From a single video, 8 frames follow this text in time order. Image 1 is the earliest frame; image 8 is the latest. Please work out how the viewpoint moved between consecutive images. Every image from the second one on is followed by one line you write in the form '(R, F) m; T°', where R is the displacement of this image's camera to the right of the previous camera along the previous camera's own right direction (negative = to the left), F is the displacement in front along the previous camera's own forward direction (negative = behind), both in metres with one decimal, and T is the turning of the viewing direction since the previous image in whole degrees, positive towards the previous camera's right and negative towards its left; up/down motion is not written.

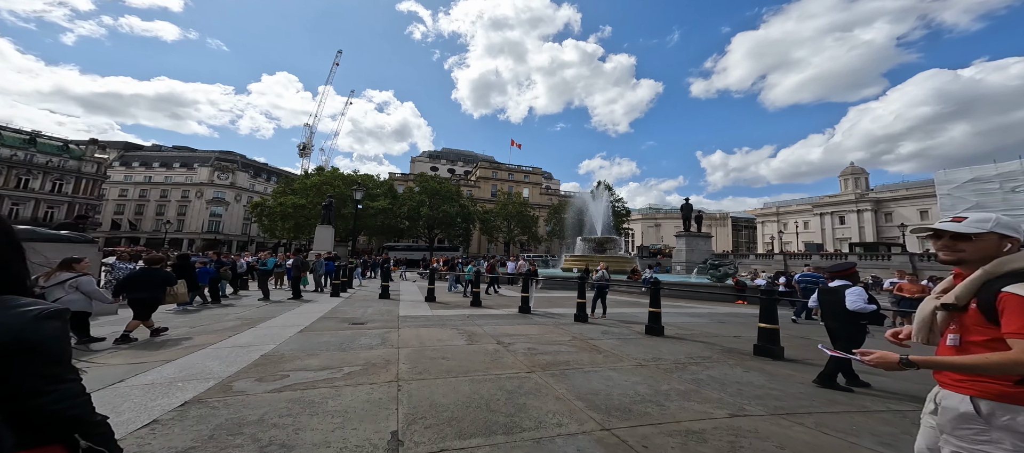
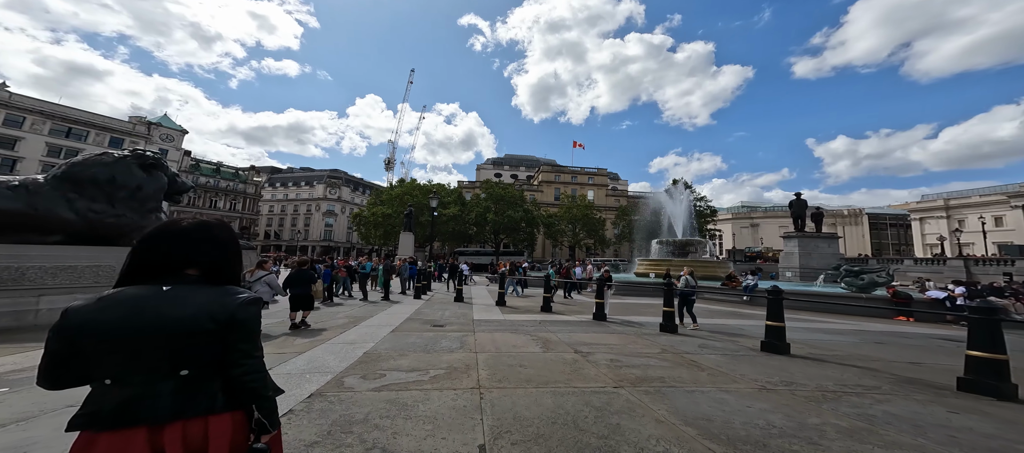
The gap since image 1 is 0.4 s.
(-0.1, 0.0) m; -10°
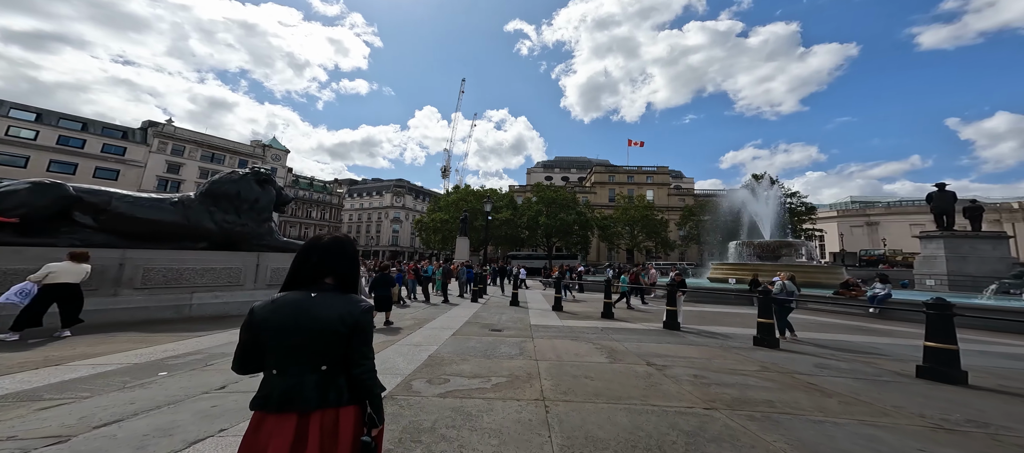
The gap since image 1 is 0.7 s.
(-0.1, +0.1) m; -8°
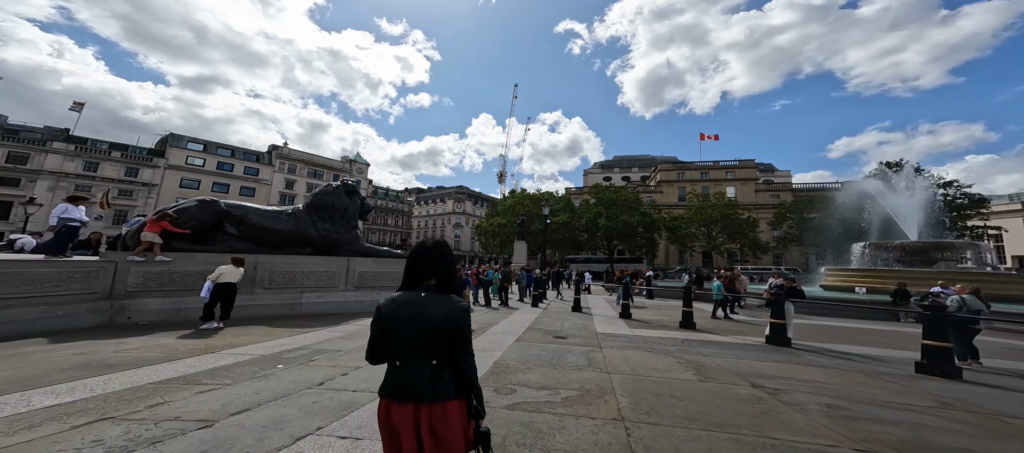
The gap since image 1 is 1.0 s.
(-0.1, +0.2) m; -9°
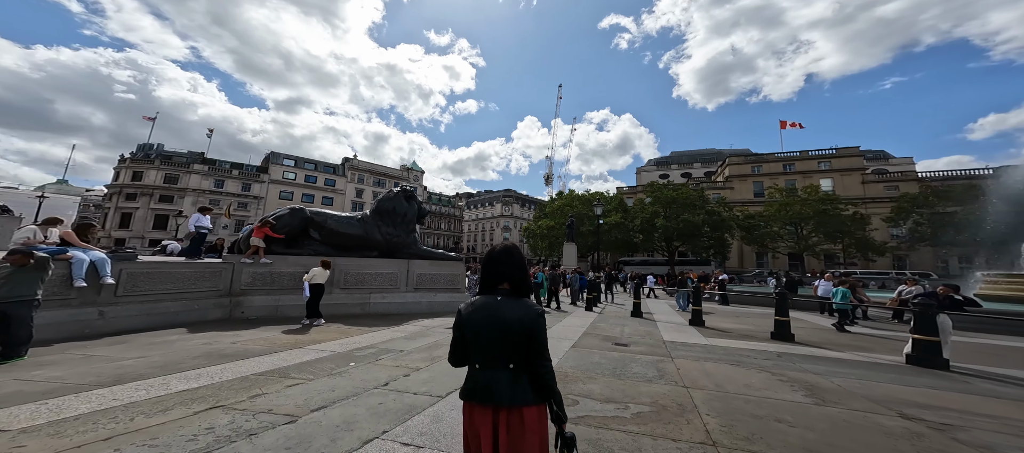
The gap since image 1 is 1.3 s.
(-0.1, +0.3) m; -8°
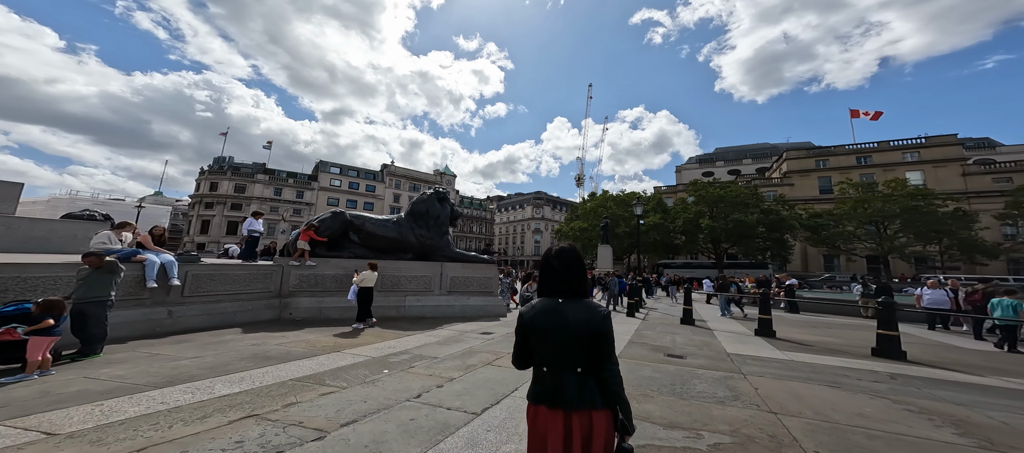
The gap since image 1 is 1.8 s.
(-0.1, +0.4) m; -5°
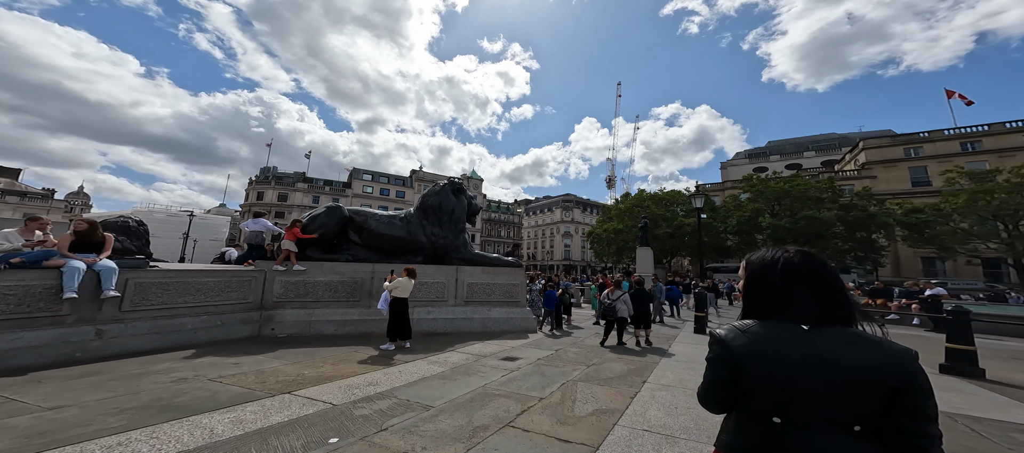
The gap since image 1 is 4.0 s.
(0.0, +2.1) m; -5°
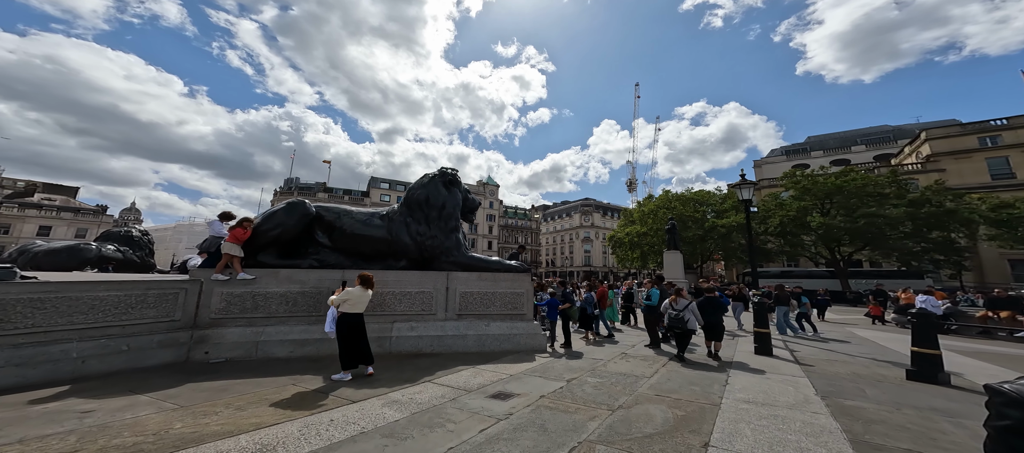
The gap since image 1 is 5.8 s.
(+0.3, +1.9) m; -3°
